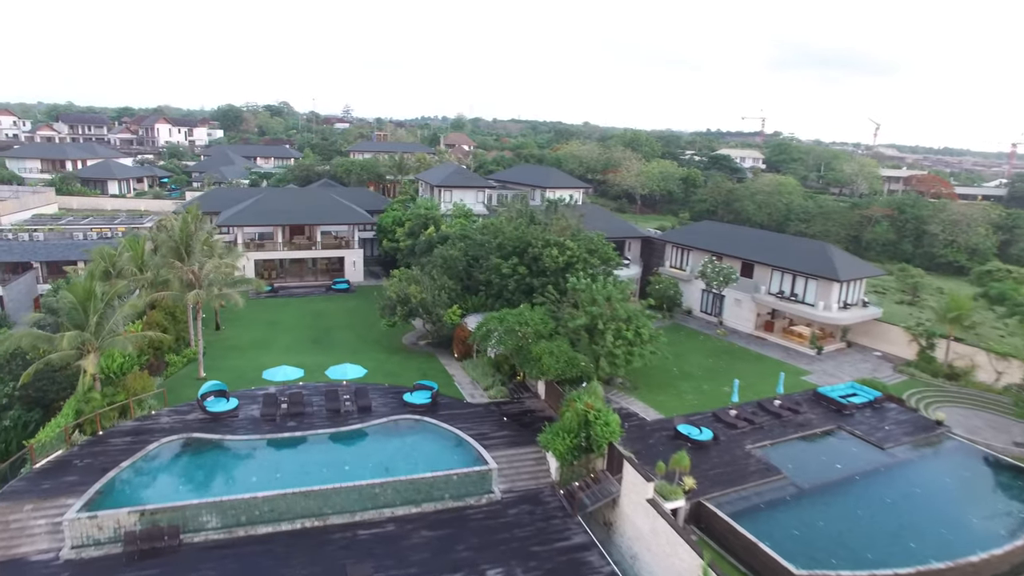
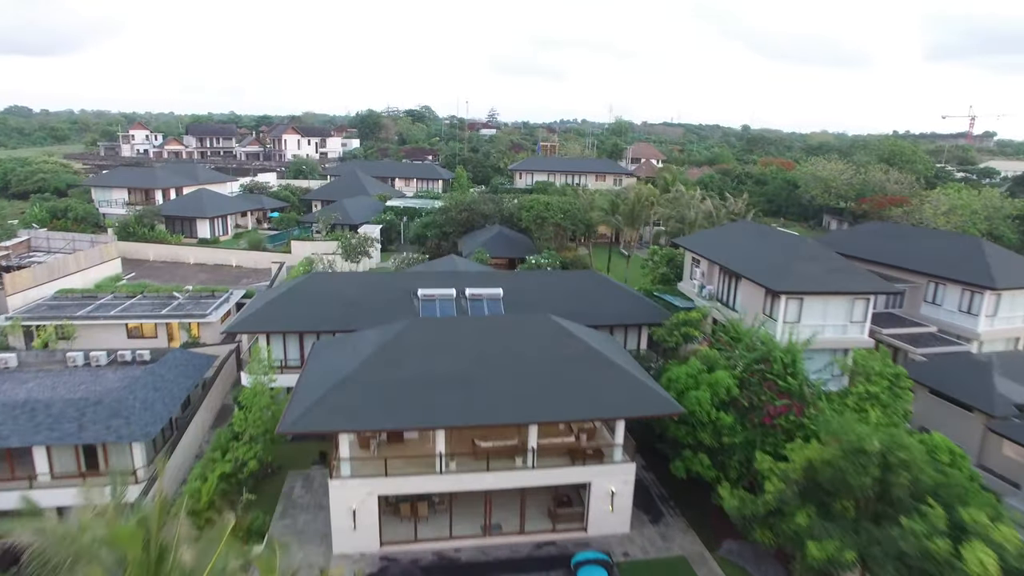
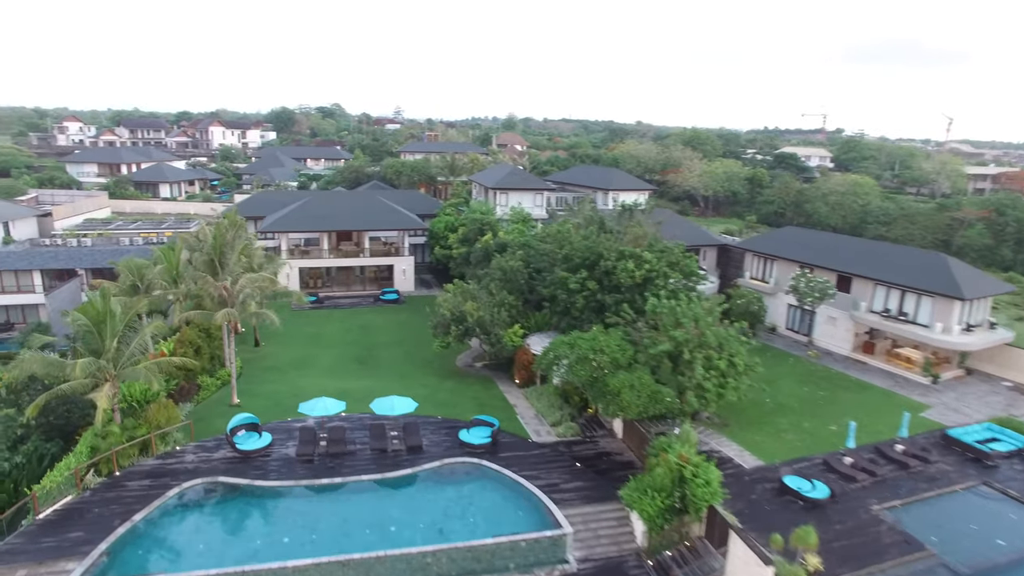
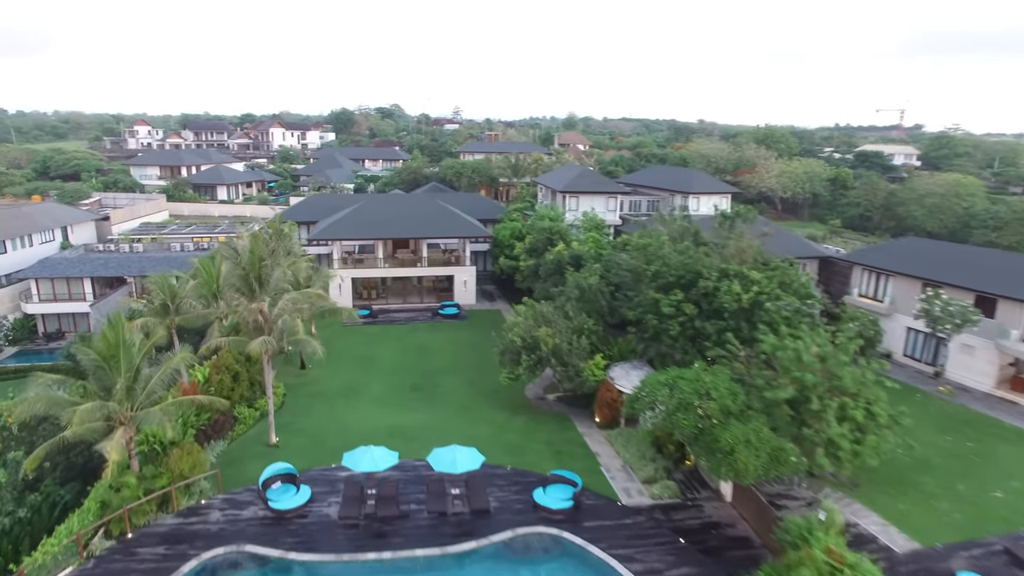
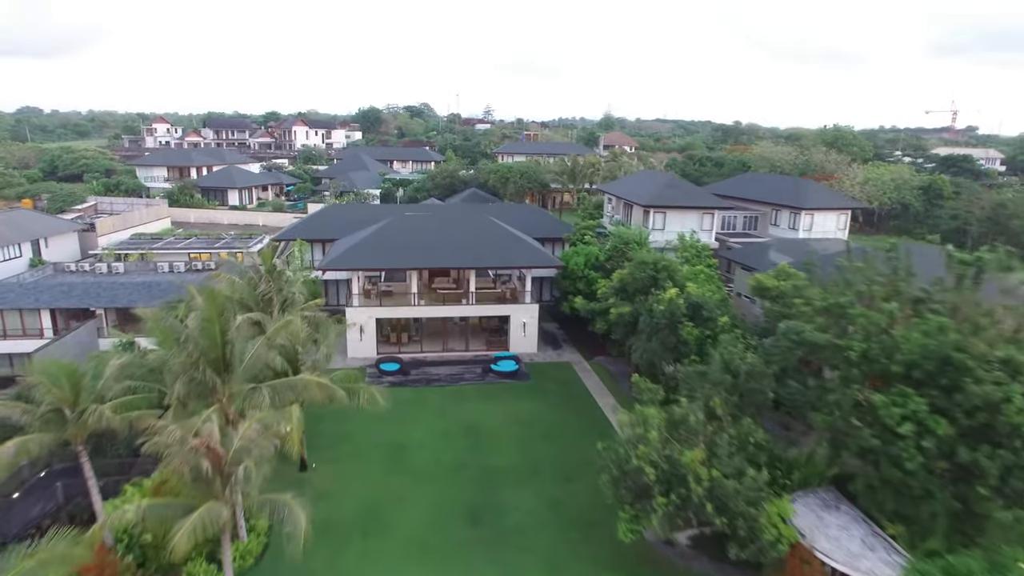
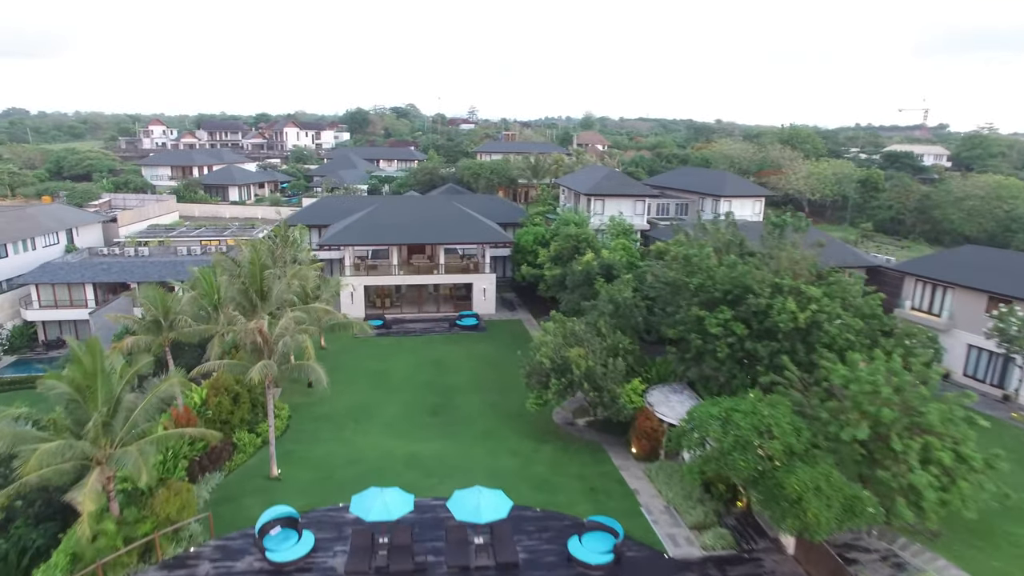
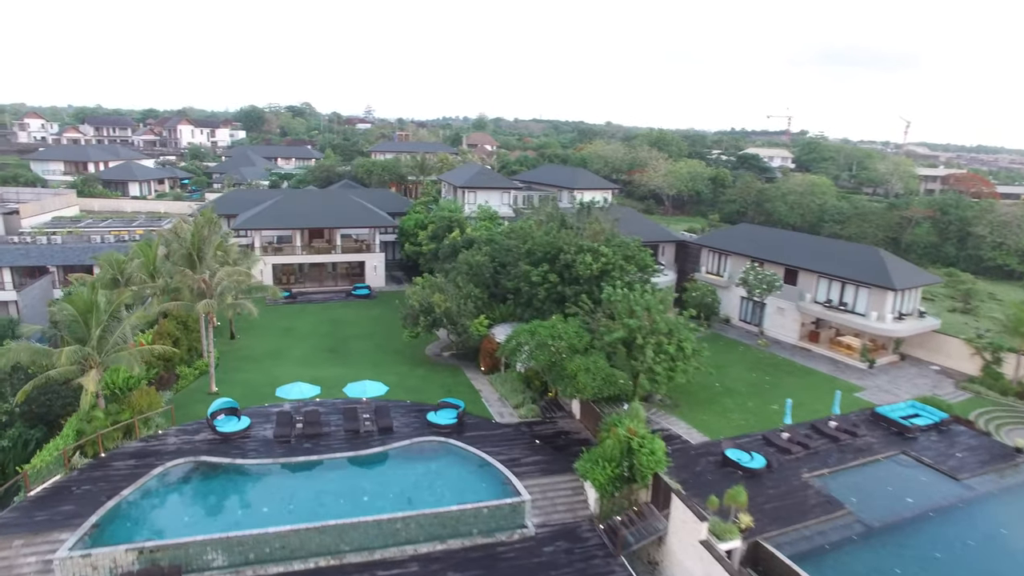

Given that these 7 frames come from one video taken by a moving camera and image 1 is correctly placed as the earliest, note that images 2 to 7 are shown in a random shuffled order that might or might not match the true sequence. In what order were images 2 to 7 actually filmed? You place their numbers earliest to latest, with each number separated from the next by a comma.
7, 3, 4, 6, 5, 2
